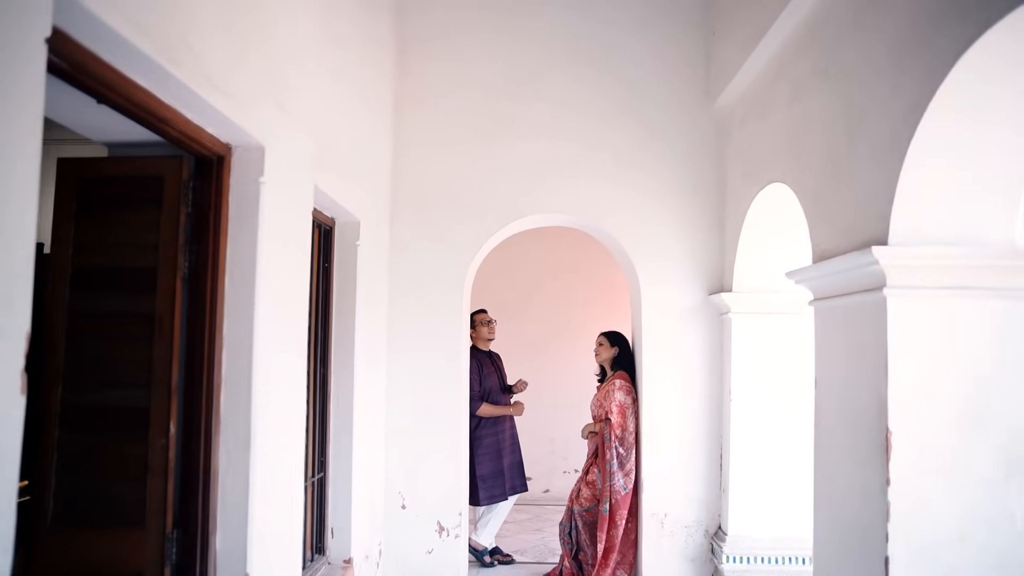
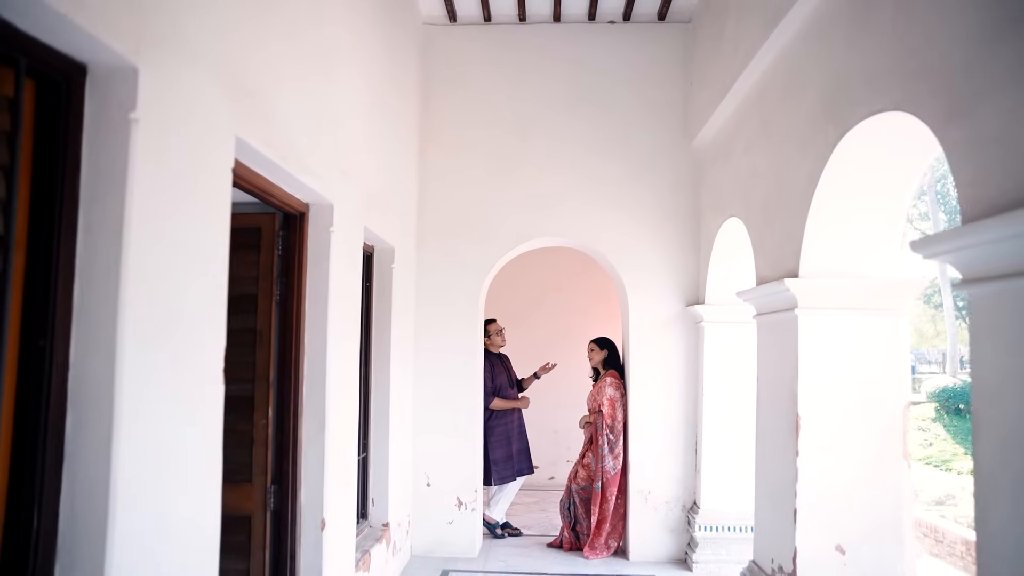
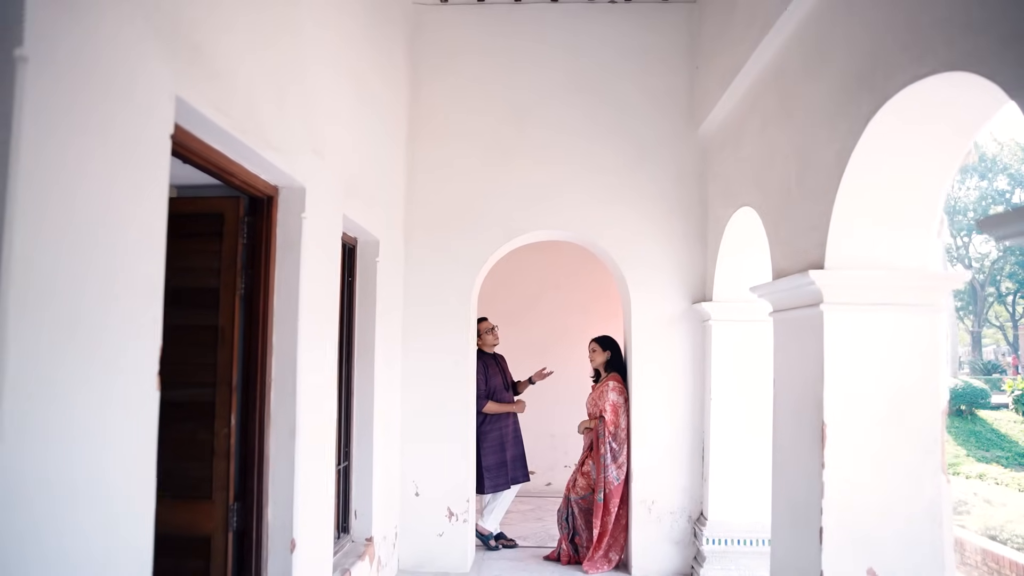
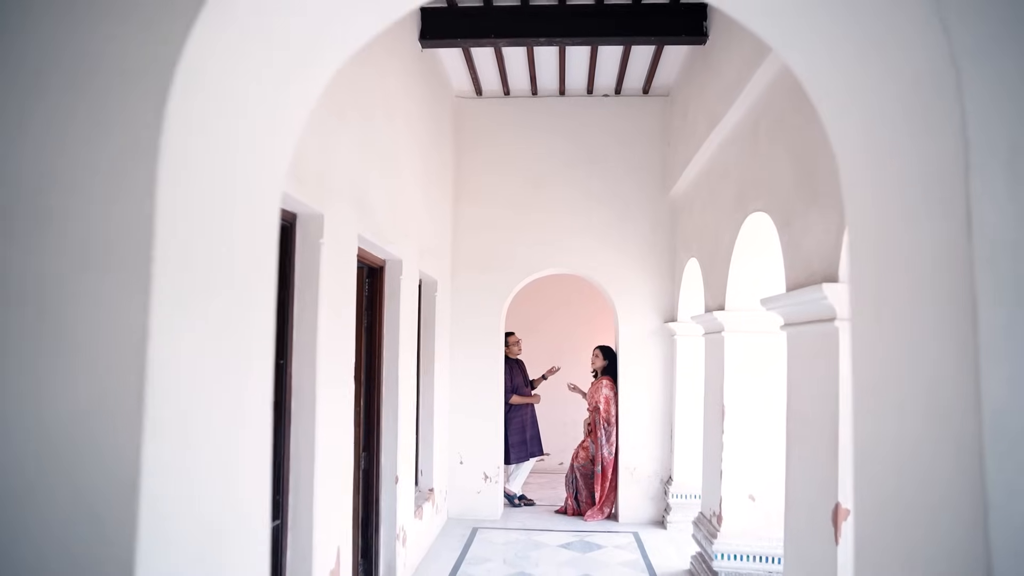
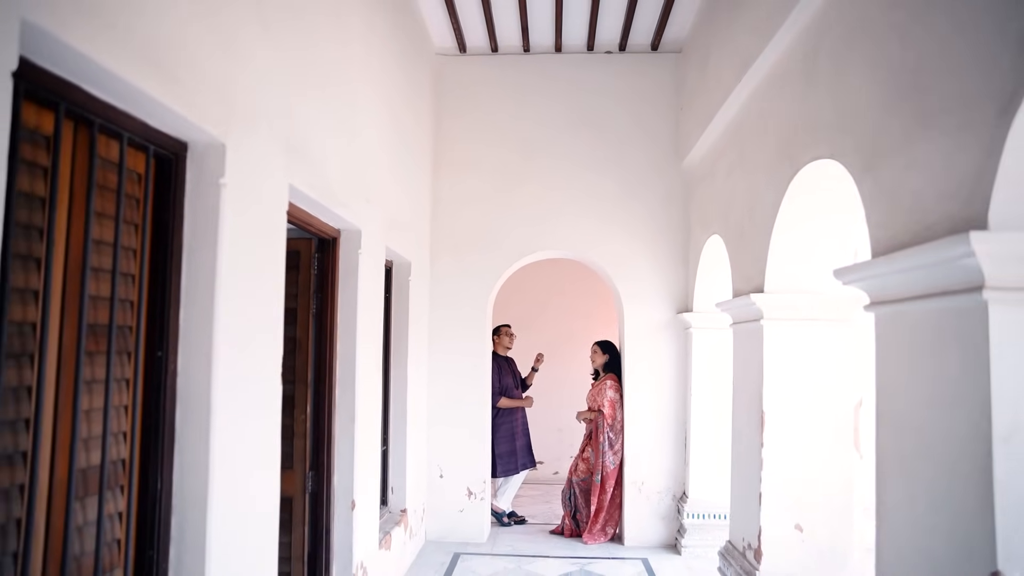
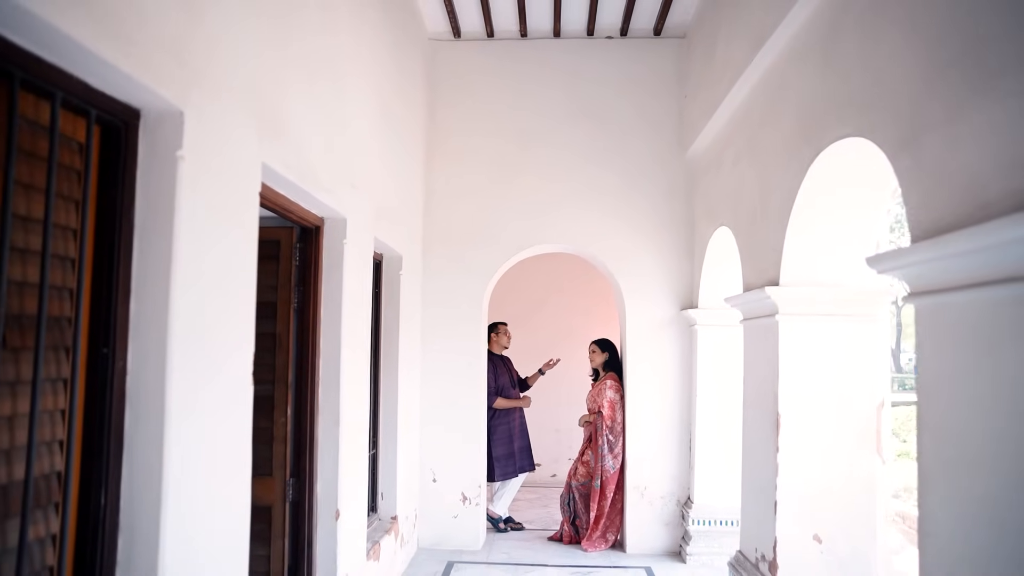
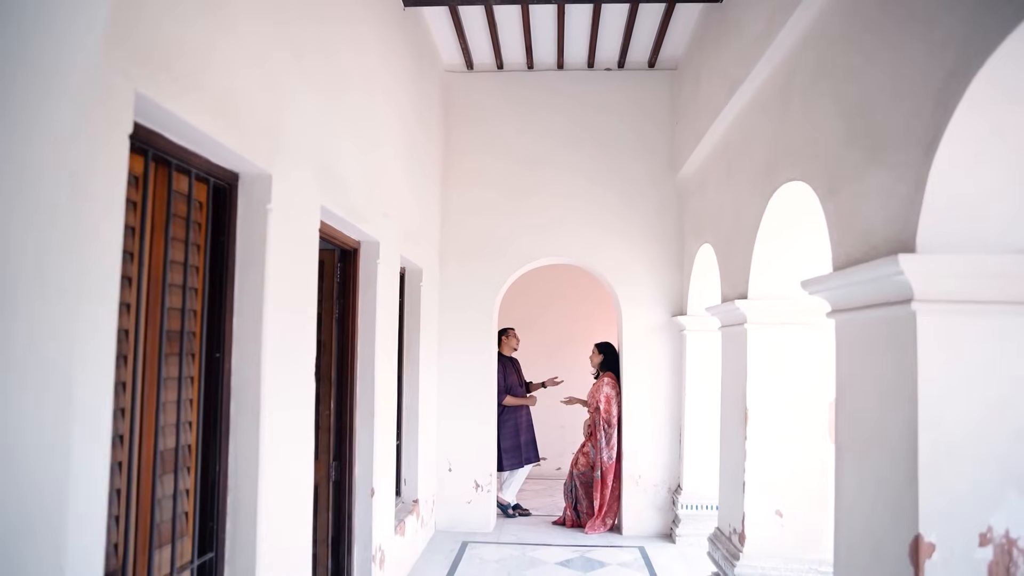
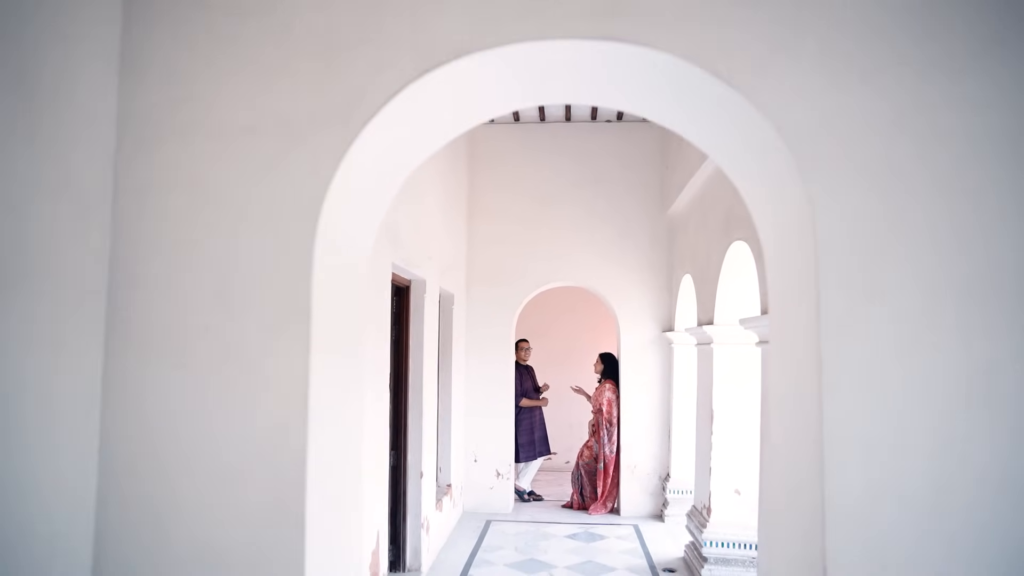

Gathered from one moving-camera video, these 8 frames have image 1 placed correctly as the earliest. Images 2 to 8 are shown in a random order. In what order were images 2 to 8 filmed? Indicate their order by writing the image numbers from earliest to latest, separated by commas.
3, 2, 6, 5, 7, 4, 8
